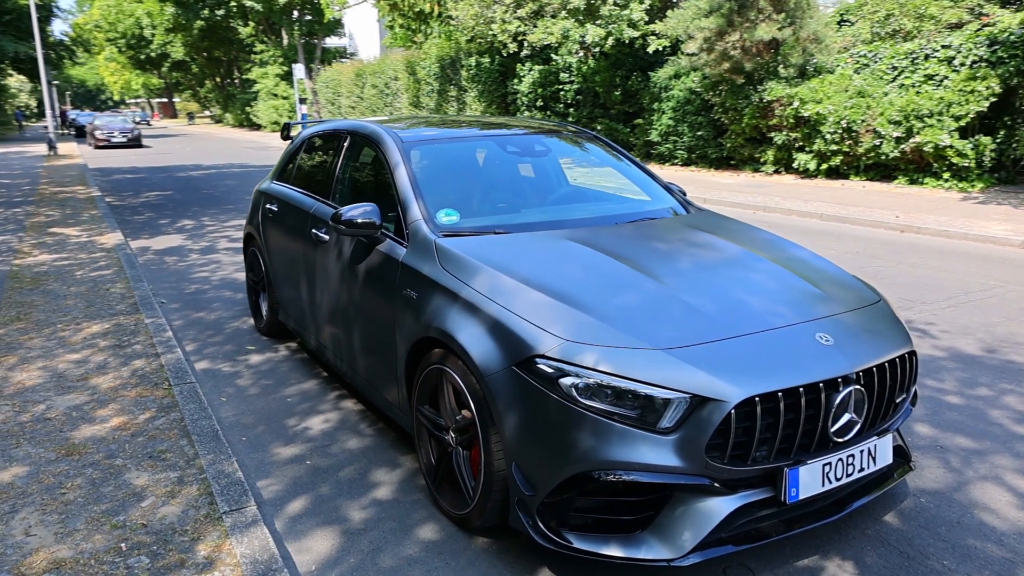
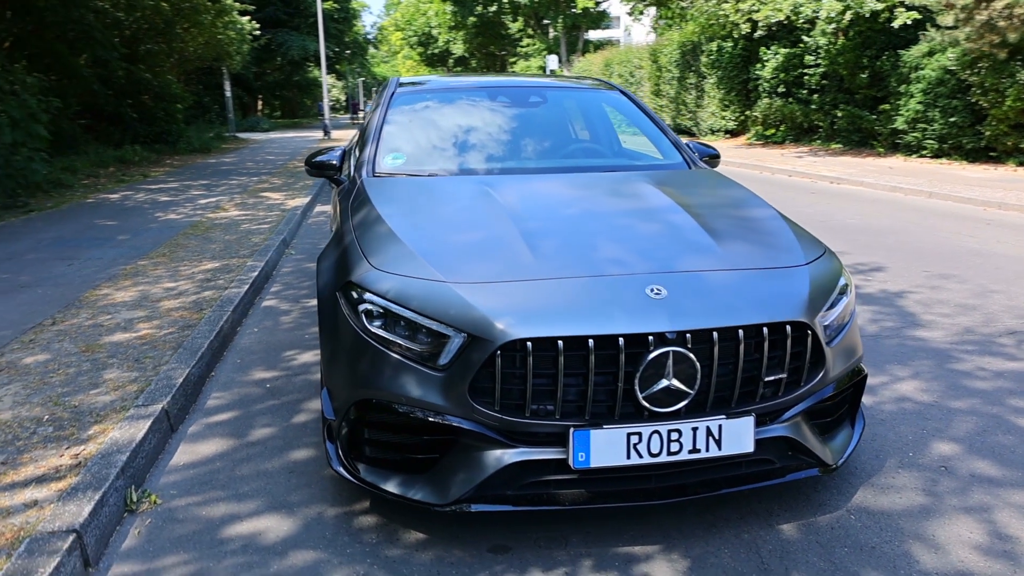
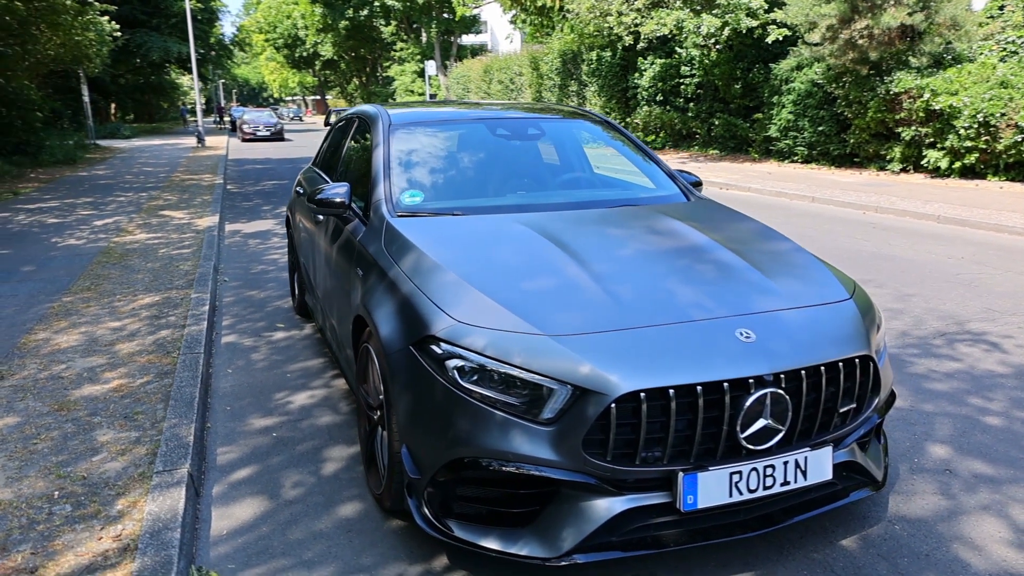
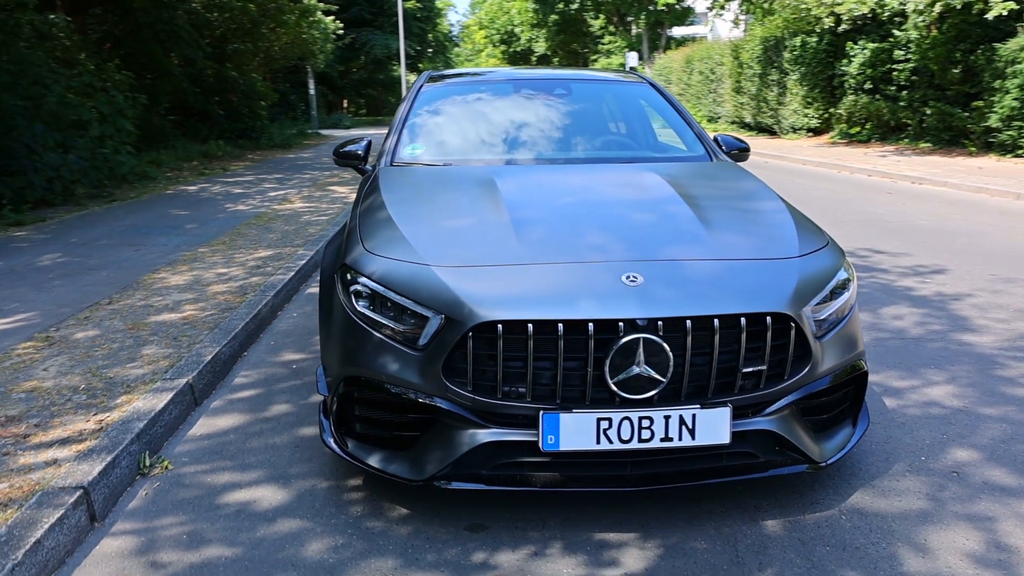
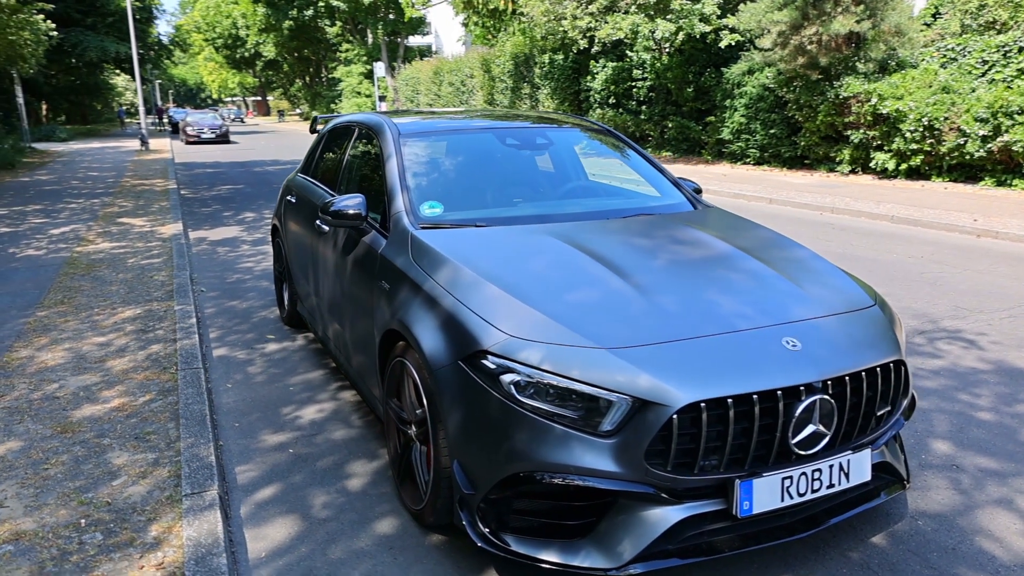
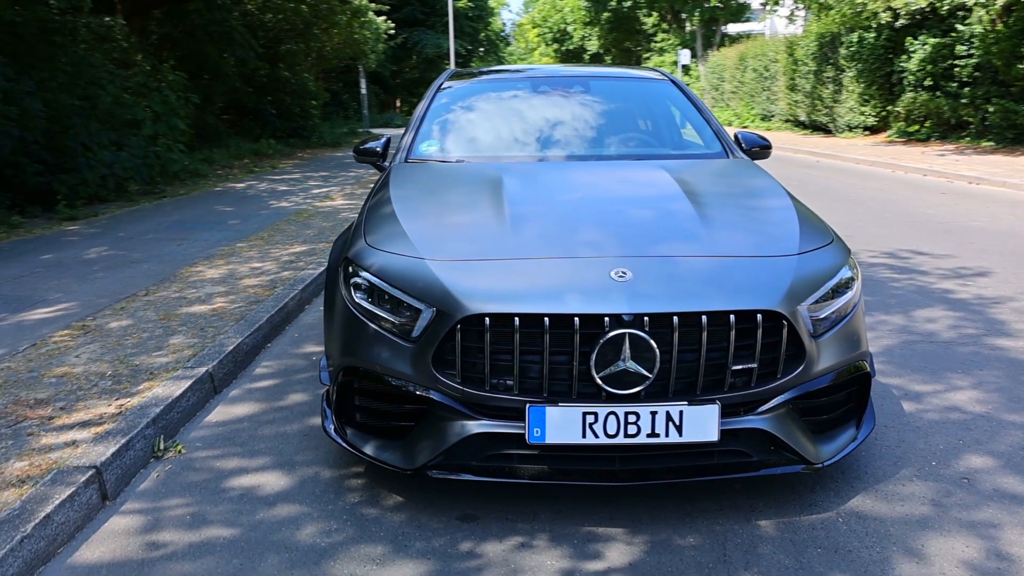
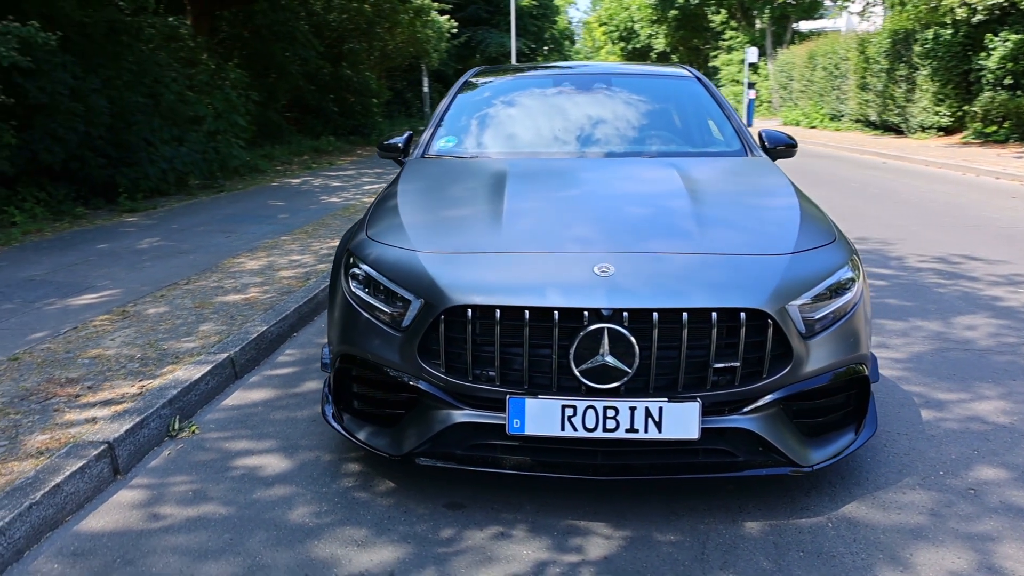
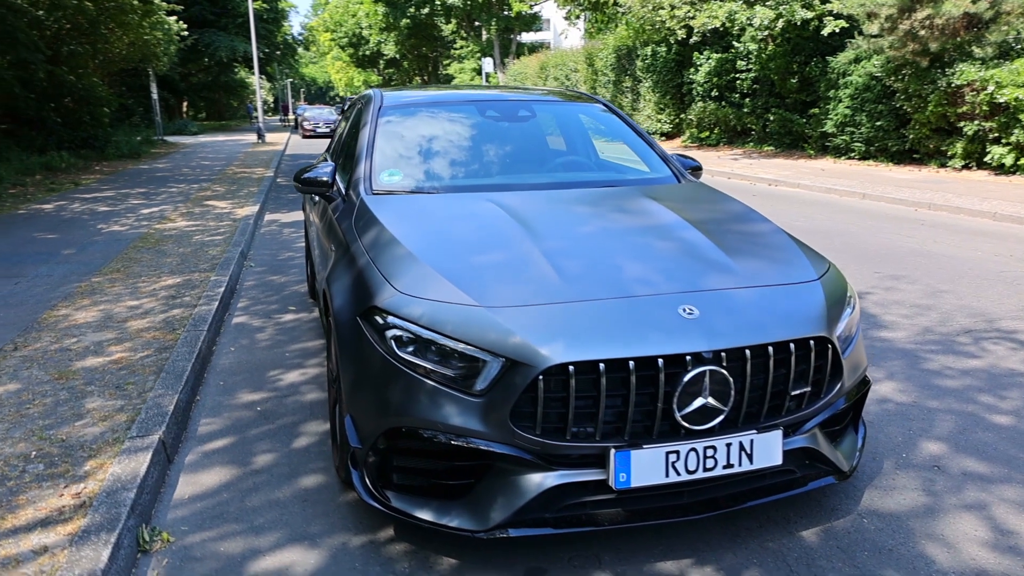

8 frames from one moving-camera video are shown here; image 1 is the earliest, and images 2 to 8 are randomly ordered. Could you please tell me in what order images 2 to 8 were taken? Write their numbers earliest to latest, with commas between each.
5, 3, 8, 2, 4, 6, 7
